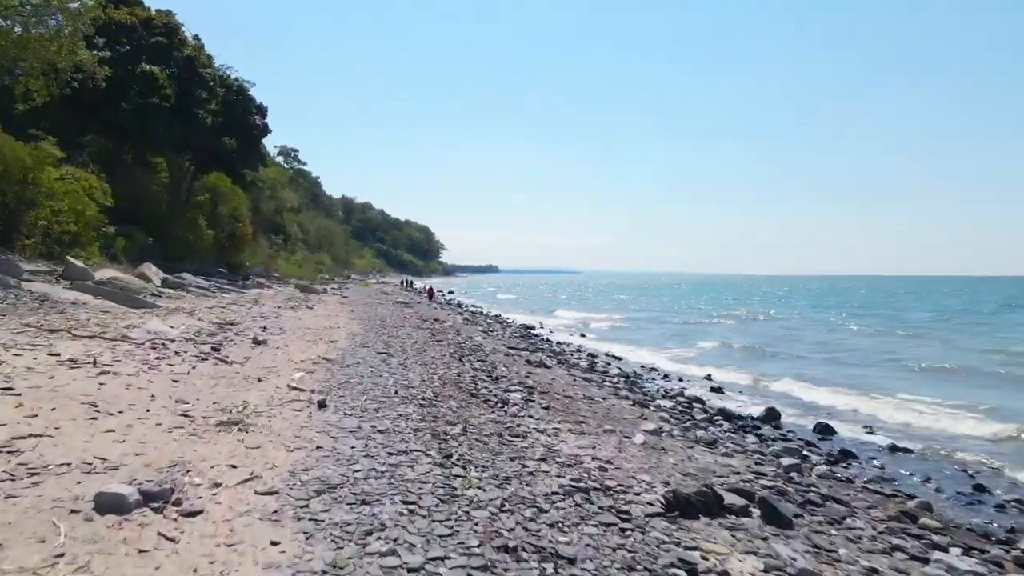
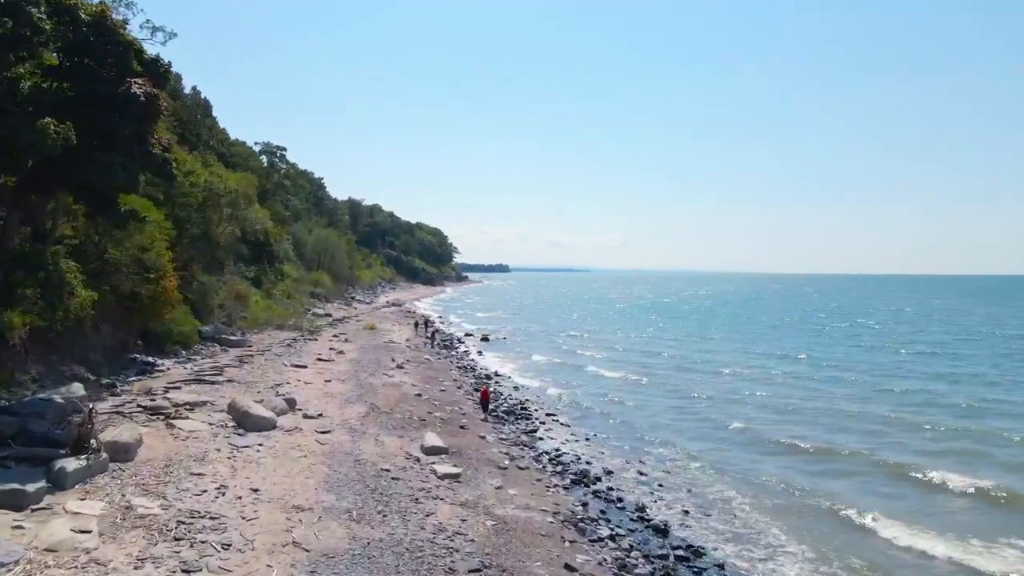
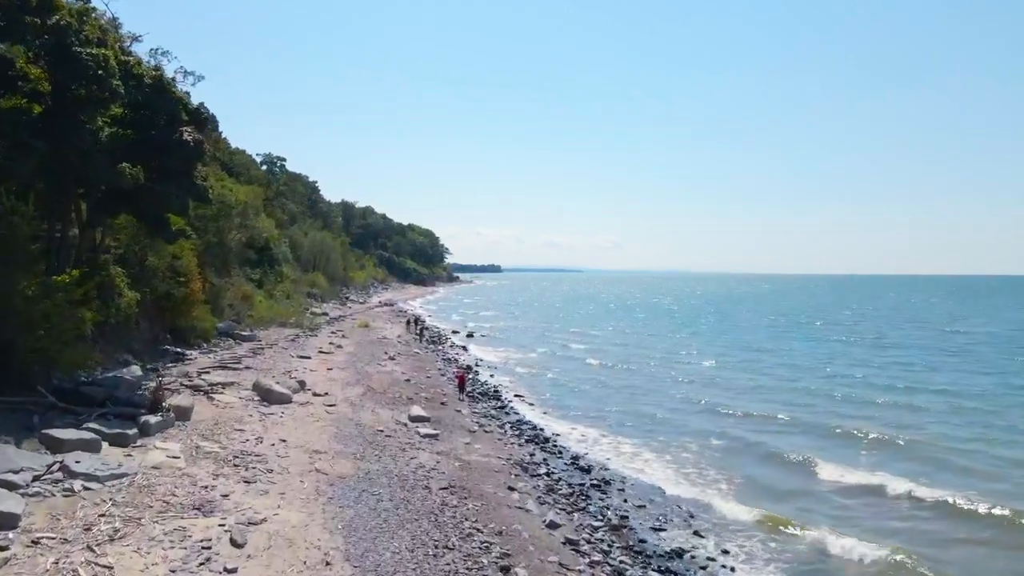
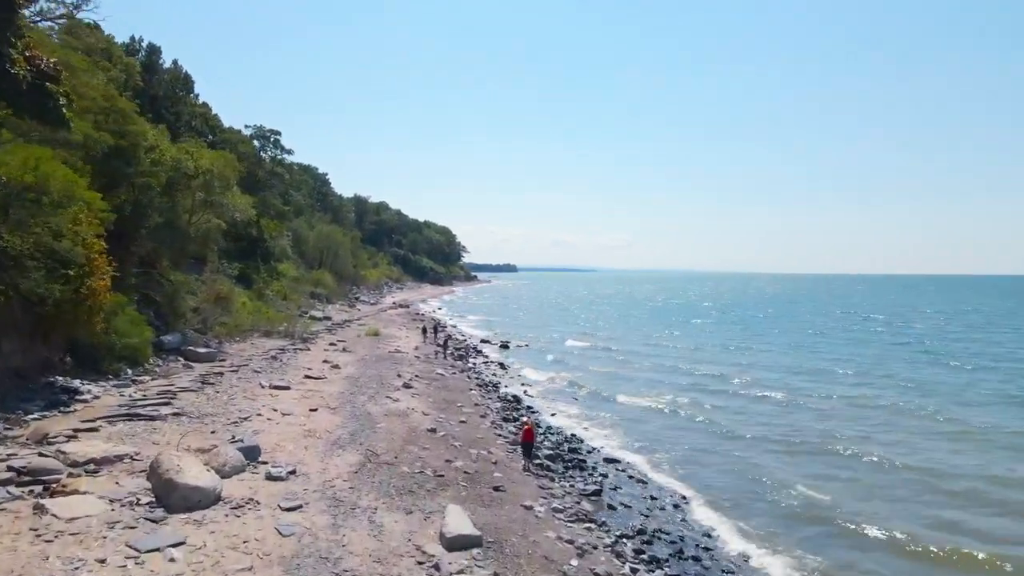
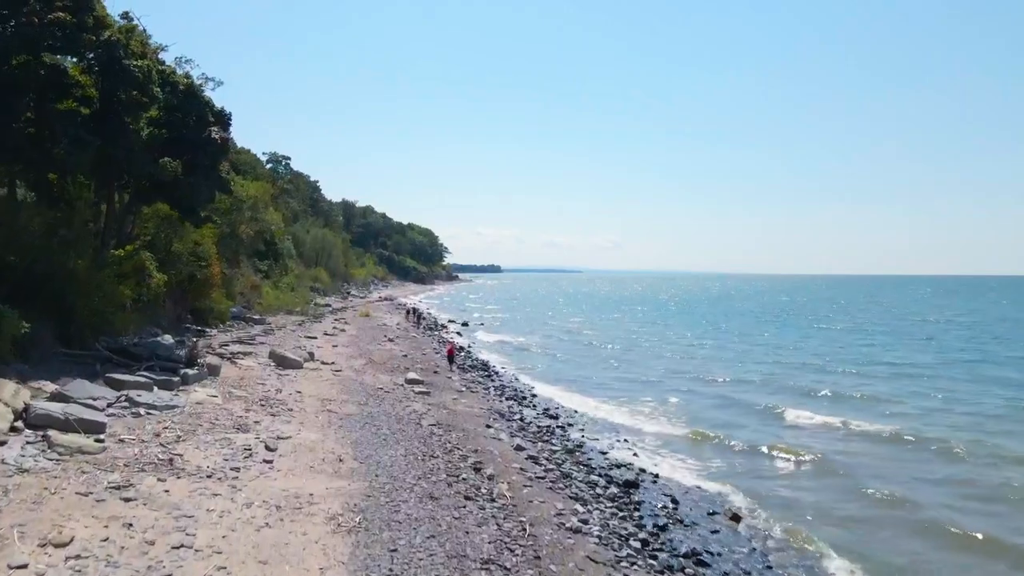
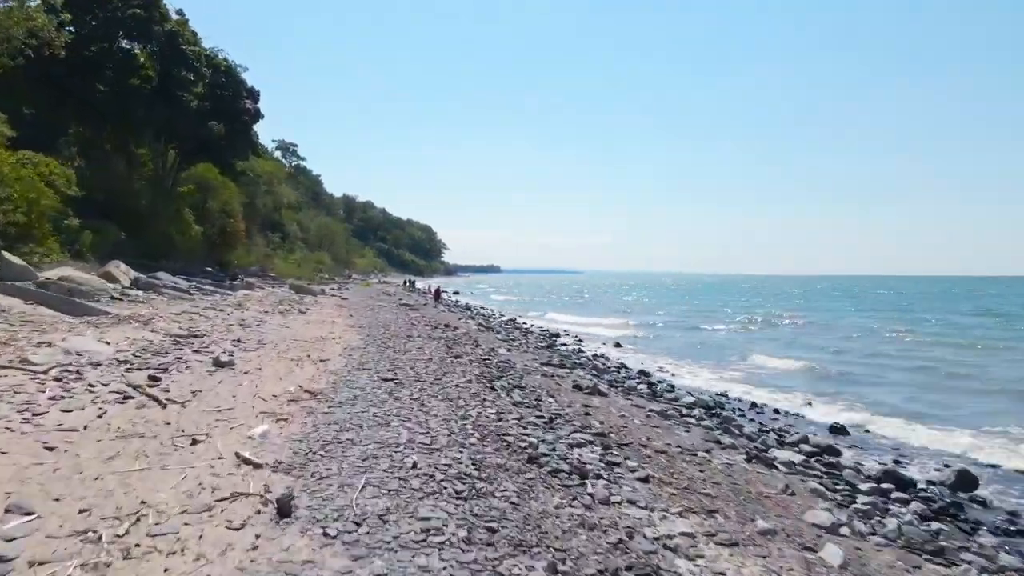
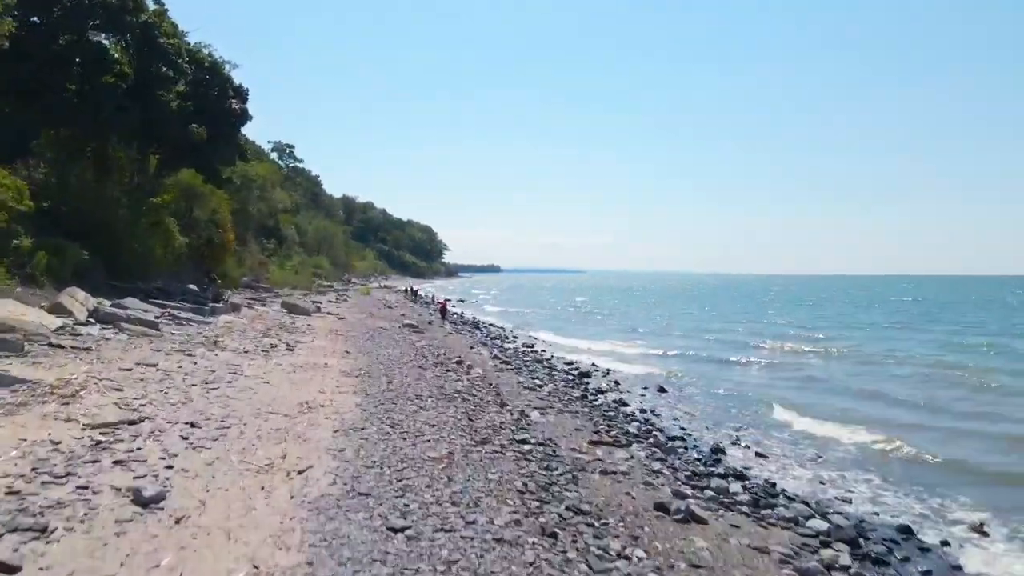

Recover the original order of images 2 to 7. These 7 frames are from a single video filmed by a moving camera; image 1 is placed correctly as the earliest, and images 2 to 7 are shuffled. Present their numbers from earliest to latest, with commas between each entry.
6, 7, 5, 3, 2, 4
